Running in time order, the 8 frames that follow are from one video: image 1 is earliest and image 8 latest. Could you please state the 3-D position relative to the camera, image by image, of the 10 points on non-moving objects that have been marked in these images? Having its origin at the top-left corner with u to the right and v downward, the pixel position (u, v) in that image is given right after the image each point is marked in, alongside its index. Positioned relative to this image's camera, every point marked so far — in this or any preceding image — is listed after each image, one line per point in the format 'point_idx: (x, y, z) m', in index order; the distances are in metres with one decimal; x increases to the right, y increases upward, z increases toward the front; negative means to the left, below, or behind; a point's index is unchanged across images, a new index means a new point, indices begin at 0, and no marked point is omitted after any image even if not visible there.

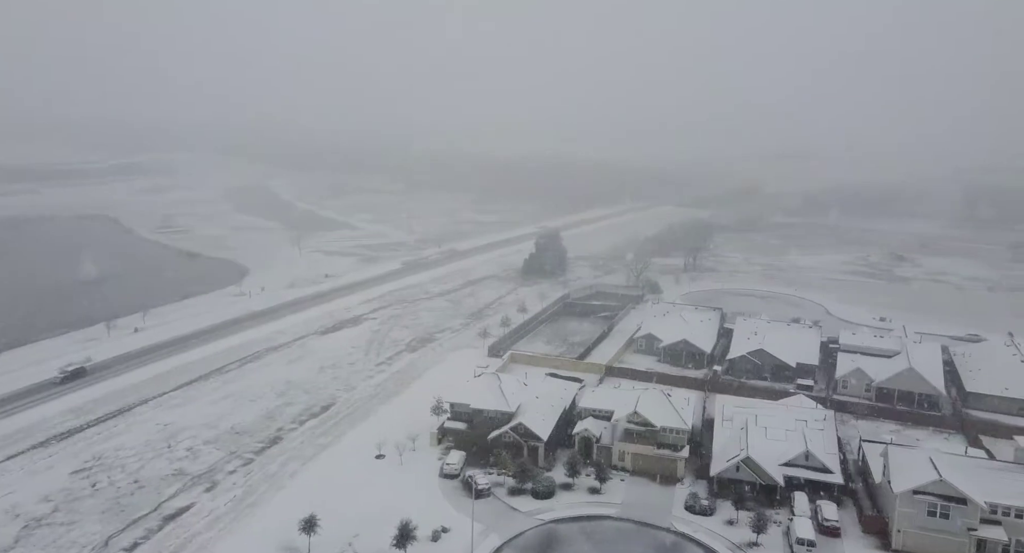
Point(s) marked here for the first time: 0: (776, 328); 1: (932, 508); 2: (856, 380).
0: (+7.8, -1.5, +19.1) m
1: (+6.6, -3.6, +10.2) m
2: (+8.6, -2.6, +16.3) m
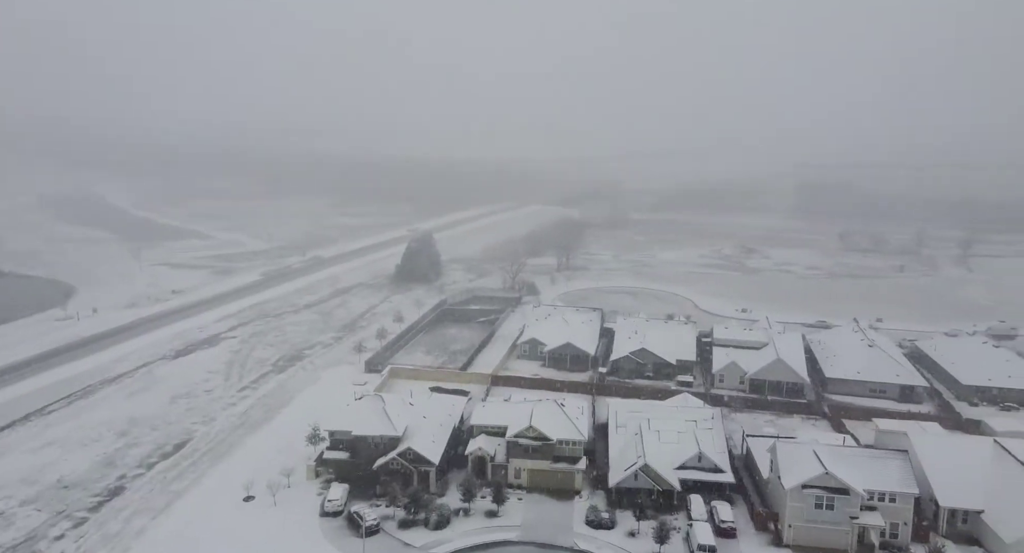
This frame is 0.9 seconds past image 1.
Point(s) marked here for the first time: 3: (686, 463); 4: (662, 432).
0: (+4.3, -1.5, +19.4) m
1: (+5.0, -3.6, +10.6) m
2: (+5.7, -2.5, +16.9) m
3: (+3.3, -3.5, +12.2) m
4: (+3.0, -3.1, +12.9) m
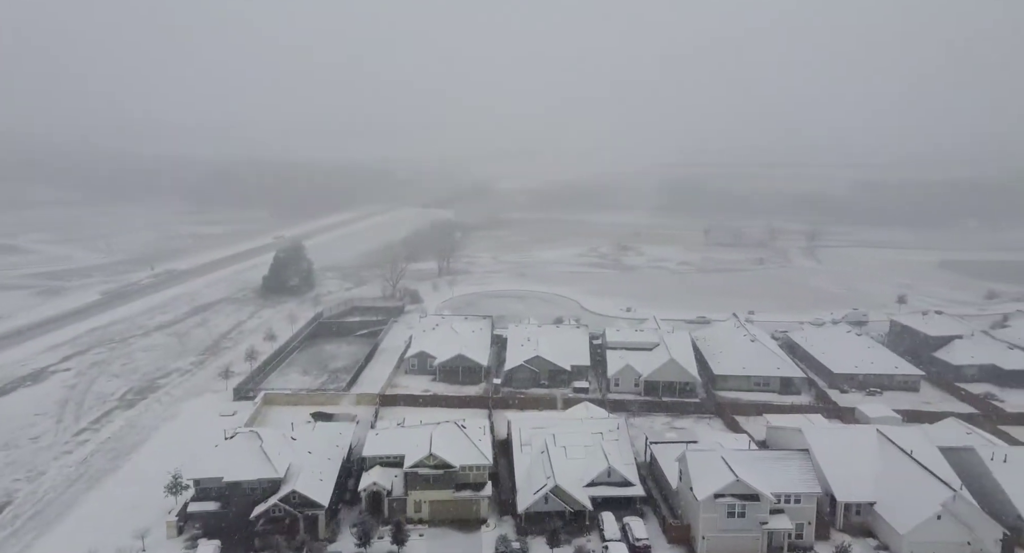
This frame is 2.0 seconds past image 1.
0: (+1.0, -1.6, +19.0) m
1: (+3.5, -3.7, +10.5) m
2: (+2.9, -2.6, +16.8) m
3: (+1.5, -3.7, +11.7) m
4: (+1.1, -3.2, +12.3) m
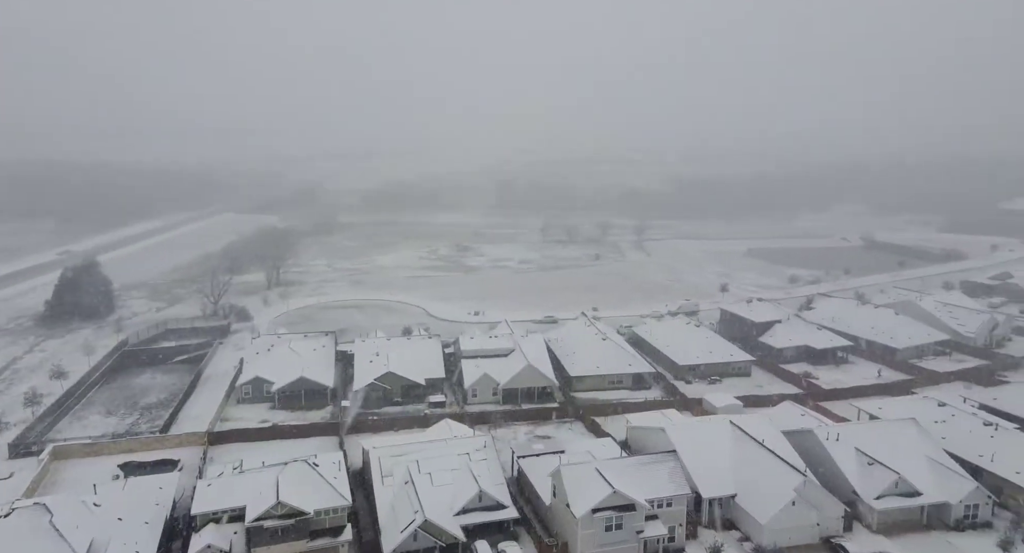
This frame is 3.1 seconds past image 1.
0: (-3.2, -1.8, +17.8) m
1: (+1.5, -3.8, +10.2) m
2: (-0.7, -2.7, +16.2) m
3: (-0.8, -3.8, +10.9) m
4: (-1.3, -3.4, +11.4) m
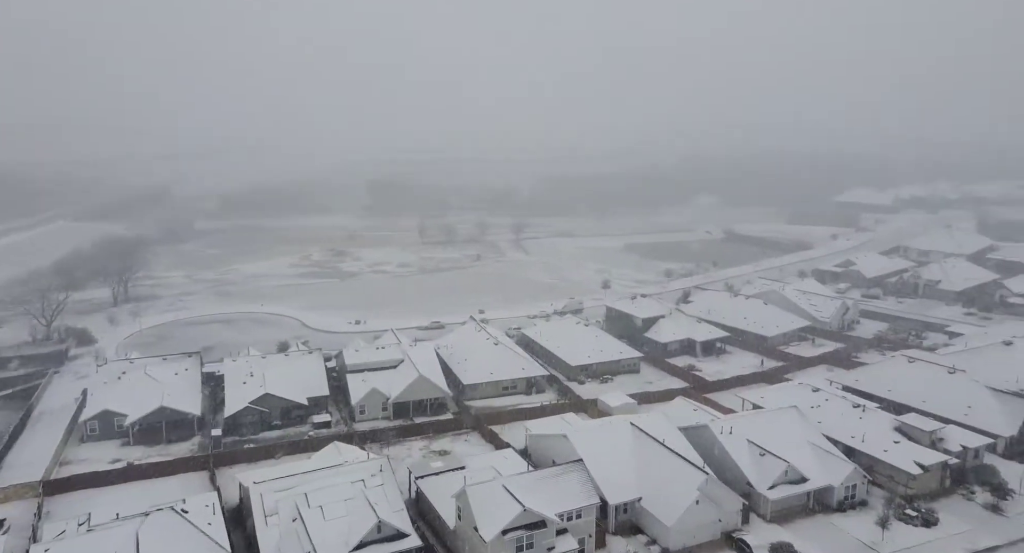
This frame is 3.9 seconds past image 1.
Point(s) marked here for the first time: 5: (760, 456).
0: (-6.0, -2.1, +16.2) m
1: (+0.1, -3.9, +9.7) m
2: (-3.3, -2.9, +15.1) m
3: (-2.3, -4.0, +9.9) m
4: (-2.9, -3.7, +10.3) m
5: (+4.6, -3.3, +11.9) m
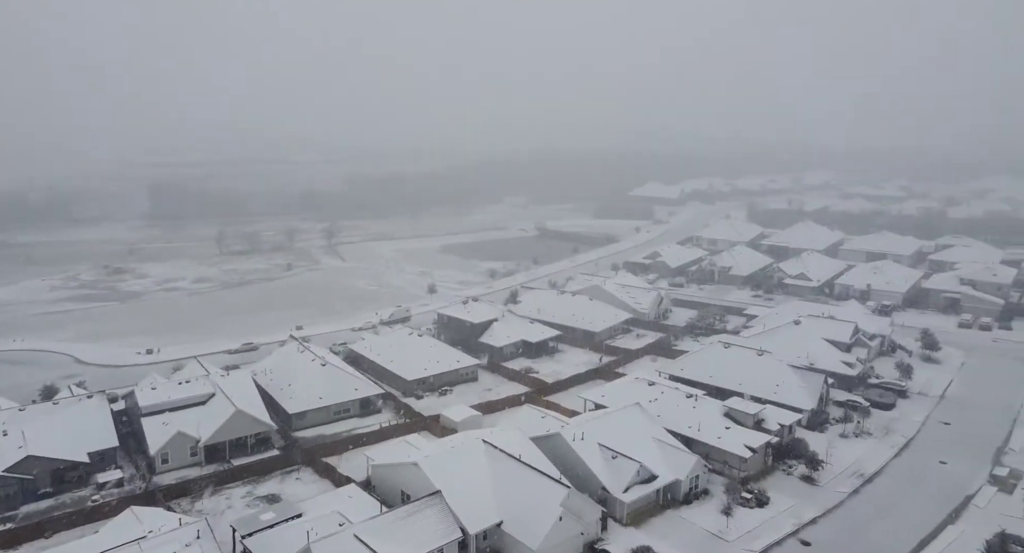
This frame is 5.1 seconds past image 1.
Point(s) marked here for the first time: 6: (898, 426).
0: (-9.6, -2.7, +13.0) m
1: (-1.8, -4.2, +8.5) m
2: (-6.6, -3.4, +12.8) m
3: (-4.1, -4.4, +8.1) m
4: (-4.8, -4.1, +8.2) m
5: (+1.8, -3.3, +11.9) m
6: (+8.5, -3.3, +14.4) m
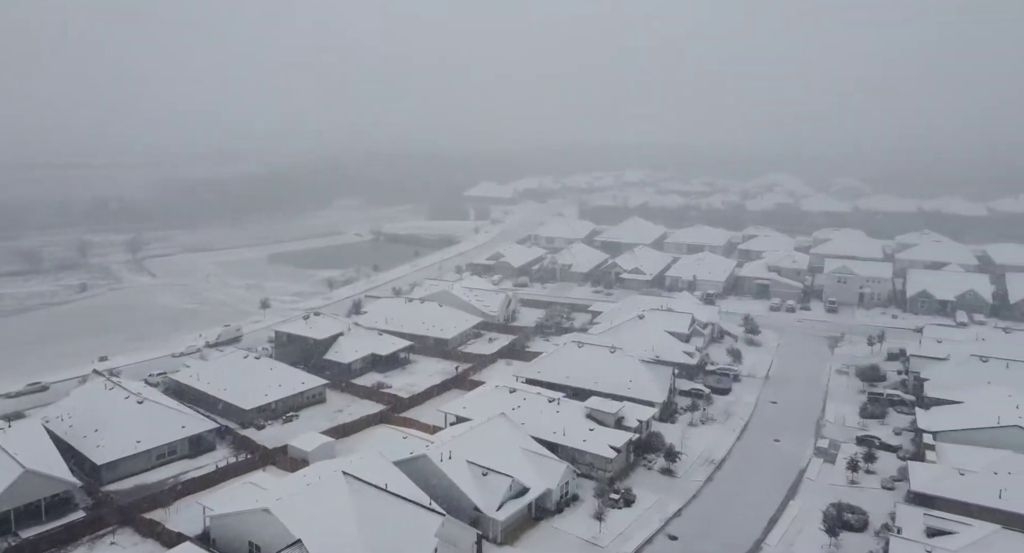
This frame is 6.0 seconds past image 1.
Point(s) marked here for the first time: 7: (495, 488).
0: (-11.8, -3.4, +9.6) m
1: (-3.1, -4.5, +7.2) m
2: (-8.9, -3.9, +10.1) m
3: (-5.2, -4.9, +6.2) m
4: (-6.0, -4.5, +6.2) m
5: (-0.5, -3.5, +11.4) m
6: (+5.3, -3.2, +15.5) m
7: (-0.3, -3.6, +11.2) m
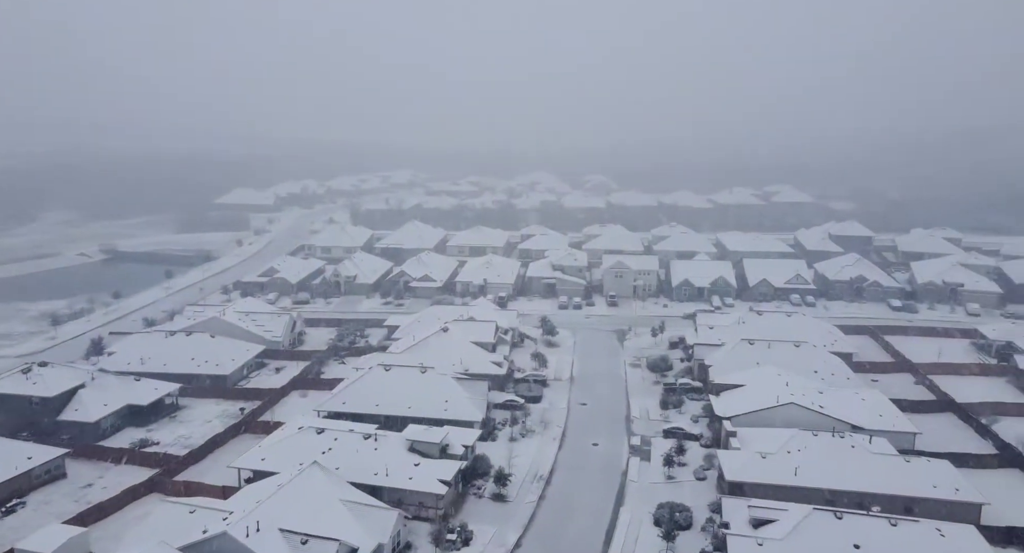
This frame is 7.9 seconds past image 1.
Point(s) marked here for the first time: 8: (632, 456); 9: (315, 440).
0: (-13.1, -4.6, +4.0) m
1: (-4.0, -5.1, +4.8) m
2: (-10.4, -5.0, +5.5) m
3: (-5.6, -5.6, +3.1) m
4: (-6.4, -5.3, +2.8) m
5: (-3.1, -4.0, +9.6) m
6: (+0.9, -3.3, +15.5) m
7: (-2.8, -4.1, +9.5) m
8: (+2.5, -3.8, +13.7) m
9: (-3.8, -3.2, +12.6) m
